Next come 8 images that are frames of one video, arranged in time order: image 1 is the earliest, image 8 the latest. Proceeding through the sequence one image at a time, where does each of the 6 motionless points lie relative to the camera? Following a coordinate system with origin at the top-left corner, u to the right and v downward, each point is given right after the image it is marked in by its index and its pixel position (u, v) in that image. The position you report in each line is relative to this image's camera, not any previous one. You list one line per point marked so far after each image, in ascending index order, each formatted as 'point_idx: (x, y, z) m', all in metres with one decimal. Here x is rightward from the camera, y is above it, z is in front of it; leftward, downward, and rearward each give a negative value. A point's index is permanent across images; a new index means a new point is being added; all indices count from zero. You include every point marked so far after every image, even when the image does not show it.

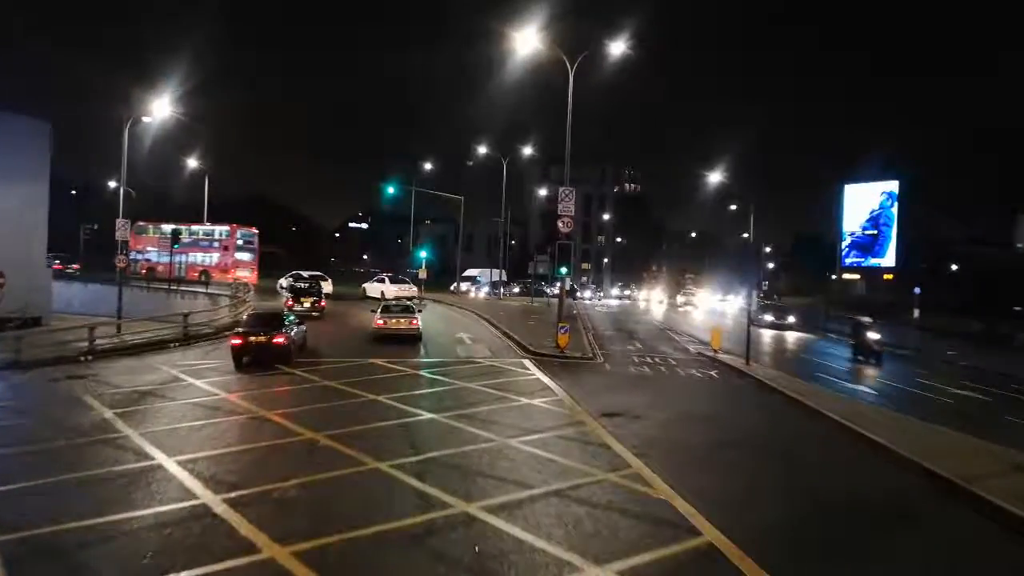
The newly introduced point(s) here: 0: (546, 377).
0: (+0.8, -2.1, +19.2) m
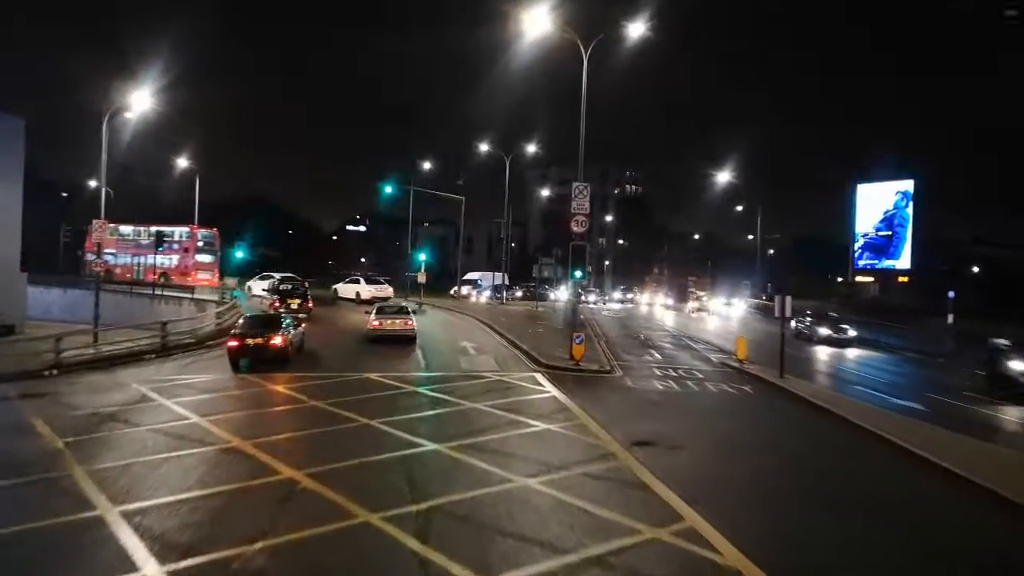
0: (+1.0, -2.3, +17.1) m
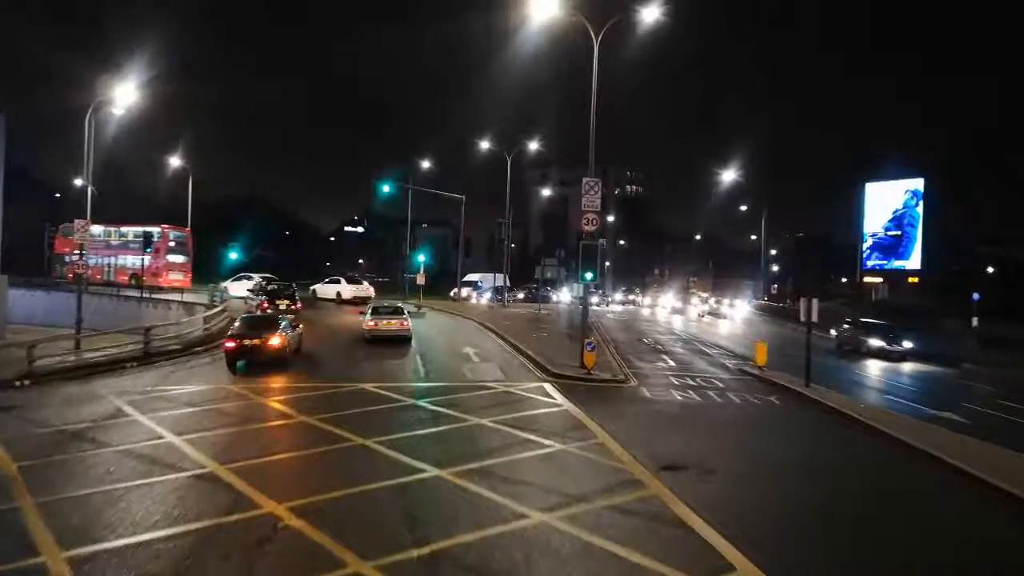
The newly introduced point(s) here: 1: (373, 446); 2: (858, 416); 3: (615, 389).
0: (+1.2, -2.3, +15.6) m
1: (-2.2, -2.4, +12.6) m
2: (+7.7, -2.8, +18.0) m
3: (+2.3, -2.2, +18.0) m
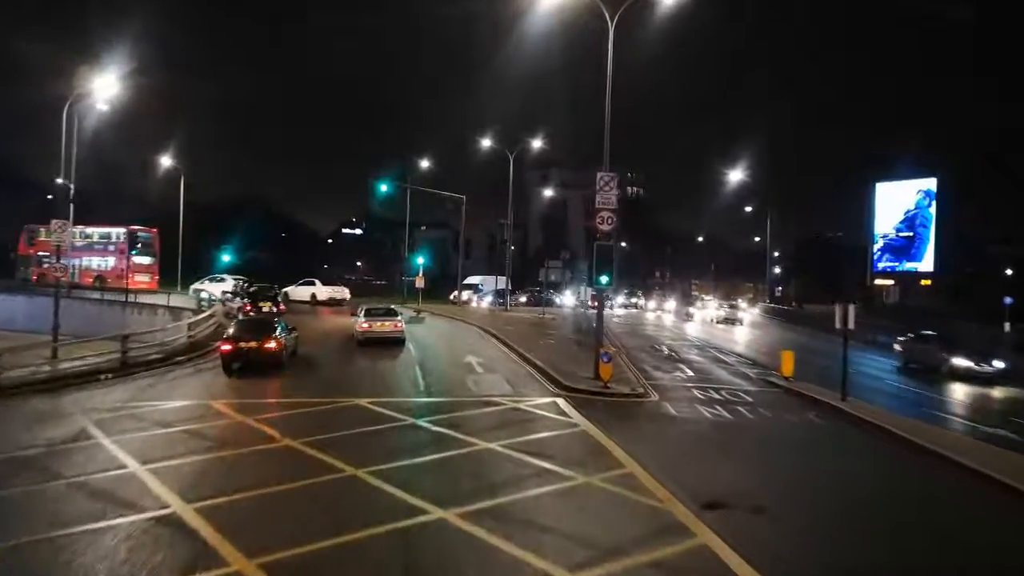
0: (+1.4, -2.4, +13.9) m
1: (-2.0, -2.5, +10.9) m
2: (+7.9, -2.9, +16.3) m
3: (+2.5, -2.3, +16.3) m
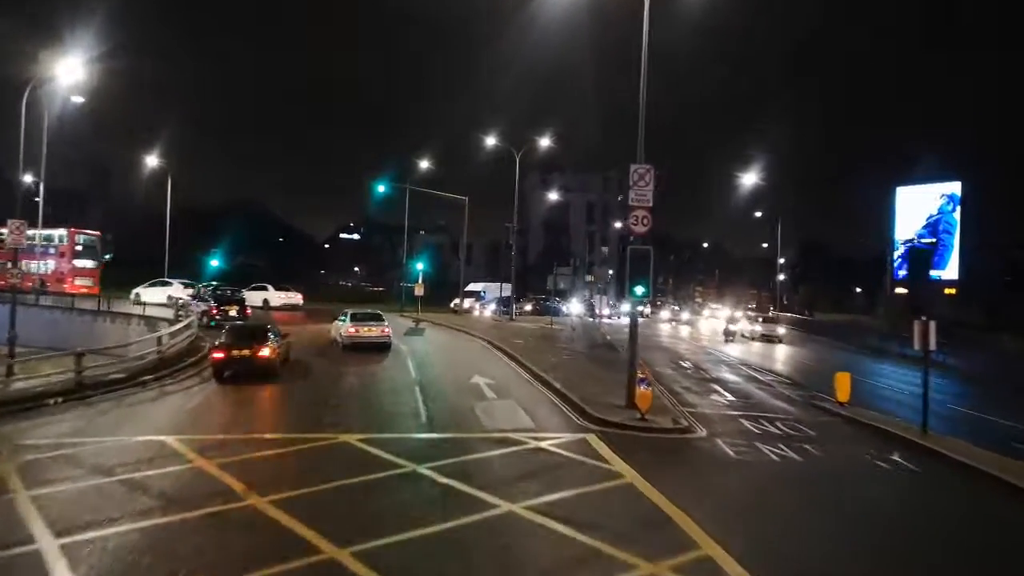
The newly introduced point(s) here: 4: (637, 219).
0: (+1.7, -2.6, +11.1) m
1: (-1.6, -2.7, +8.1) m
2: (+8.2, -3.2, +13.5) m
3: (+2.8, -2.6, +13.4) m
4: (+2.4, +1.3, +15.8) m
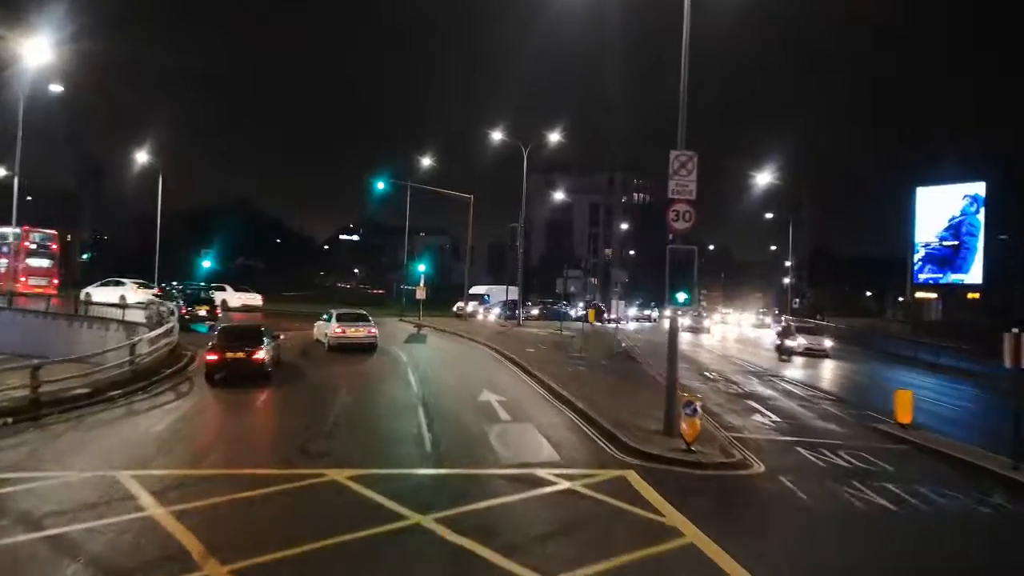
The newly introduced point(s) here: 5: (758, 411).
0: (+2.1, -2.7, +8.8) m
1: (-1.3, -2.8, +5.8) m
2: (+8.5, -3.3, +11.3) m
3: (+3.1, -2.7, +11.2) m
4: (+2.7, +1.2, +13.5) m
5: (+5.6, -2.7, +18.3) m
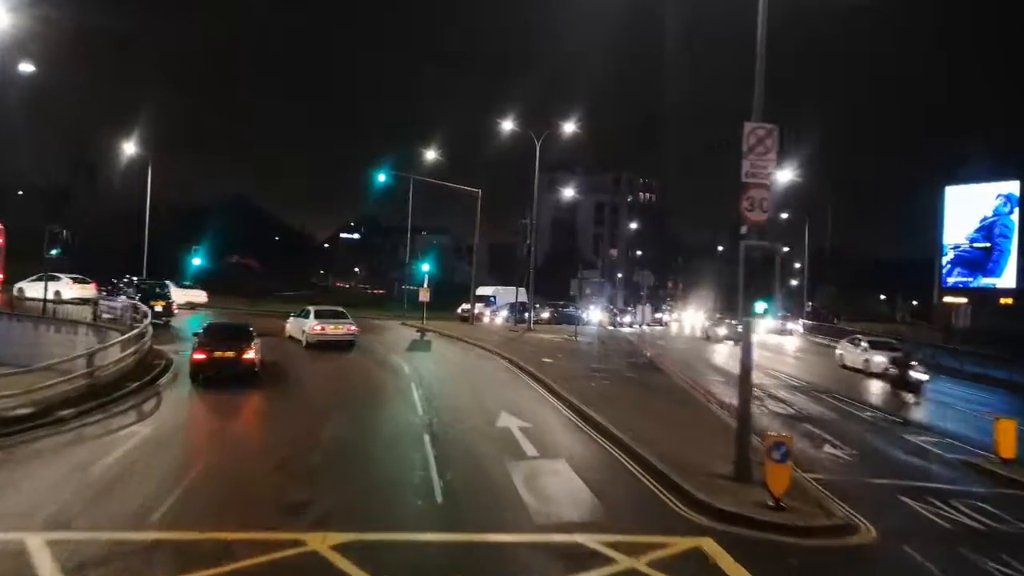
0: (+2.5, -2.8, +6.1) m
1: (-0.9, -2.8, +3.0) m
2: (+8.9, -3.4, +8.5) m
3: (+3.5, -2.8, +8.4) m
4: (+3.2, +1.1, +10.7) m
5: (+6.0, -2.9, +15.5) m
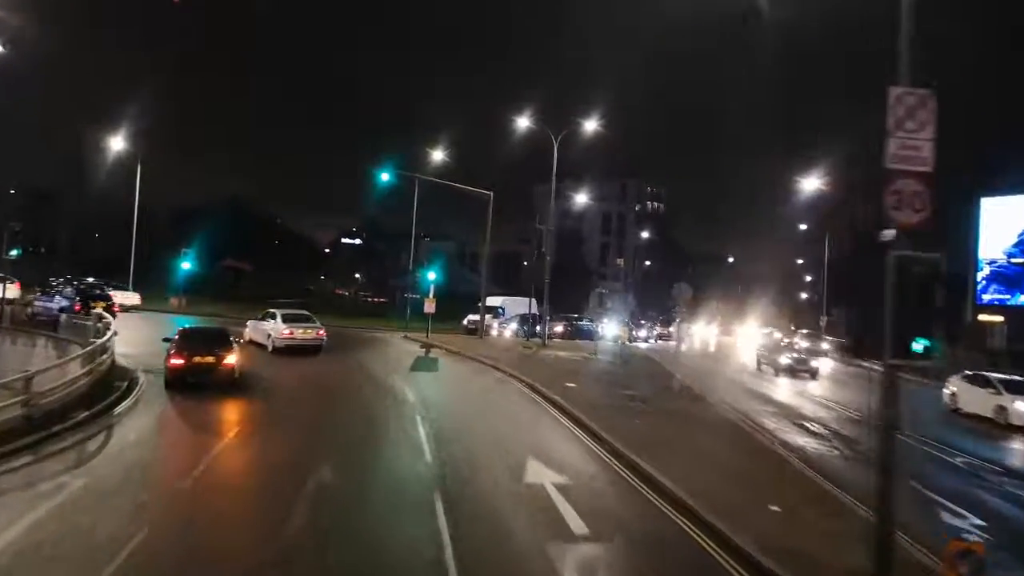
0: (+2.9, -3.0, +3.0) m
1: (-0.4, -3.0, 0.0) m
2: (+9.4, -3.8, +5.4) m
3: (+4.0, -3.0, +5.3) m
4: (+3.7, +0.9, +7.7) m
5: (+6.4, -3.2, +12.5) m
